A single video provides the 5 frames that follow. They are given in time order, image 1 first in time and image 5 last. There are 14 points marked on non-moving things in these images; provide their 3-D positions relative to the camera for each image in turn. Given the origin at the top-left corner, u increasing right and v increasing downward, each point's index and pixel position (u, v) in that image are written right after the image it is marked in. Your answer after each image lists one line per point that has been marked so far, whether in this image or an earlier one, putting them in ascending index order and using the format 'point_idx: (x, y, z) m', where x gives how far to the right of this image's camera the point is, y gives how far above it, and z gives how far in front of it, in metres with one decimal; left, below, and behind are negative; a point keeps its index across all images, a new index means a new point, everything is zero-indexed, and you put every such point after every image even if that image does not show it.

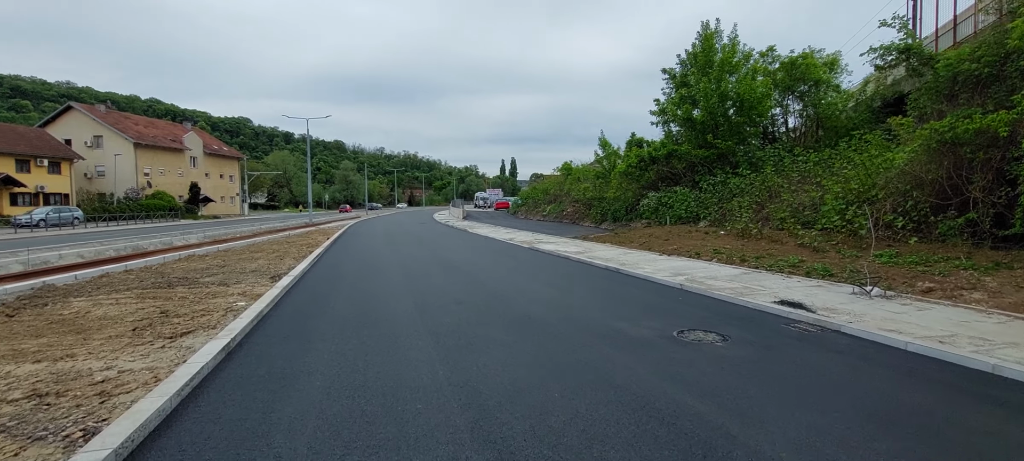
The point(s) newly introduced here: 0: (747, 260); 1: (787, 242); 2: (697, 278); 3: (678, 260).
0: (+6.0, -0.7, +12.6) m
1: (+7.7, -0.3, +13.9) m
2: (+4.0, -1.0, +10.8) m
3: (+4.5, -0.8, +13.4) m
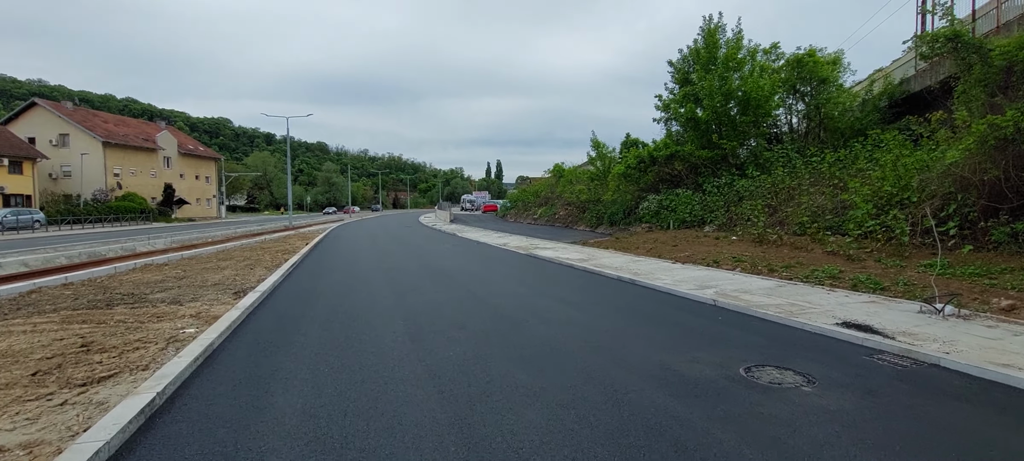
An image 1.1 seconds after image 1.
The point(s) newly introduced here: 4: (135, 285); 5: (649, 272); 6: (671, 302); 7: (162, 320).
0: (+6.1, -0.9, +11.4) m
1: (+7.7, -0.5, +12.7) m
2: (+4.1, -1.2, +9.4) m
3: (+4.5, -1.0, +12.0) m
4: (-7.9, -1.1, +10.4) m
5: (+3.4, -1.0, +12.4) m
6: (+2.9, -1.3, +9.1) m
7: (-5.1, -1.3, +7.3) m
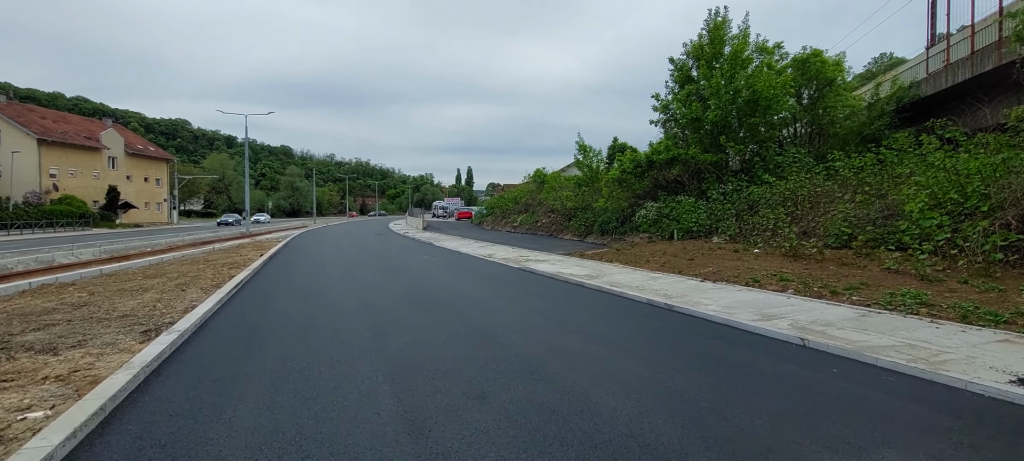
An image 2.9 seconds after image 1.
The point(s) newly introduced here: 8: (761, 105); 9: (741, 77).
0: (+6.2, -1.1, +9.4) m
1: (+7.8, -0.8, +10.9) m
2: (+4.4, -1.4, +7.3) m
3: (+4.6, -1.2, +10.0) m
4: (-7.7, -1.3, +7.5) m
5: (+3.5, -1.3, +10.3) m
6: (+3.2, -1.5, +6.9) m
7: (-4.7, -1.5, +4.6) m
8: (+9.9, +5.0, +19.6) m
9: (+9.1, +6.1, +19.7) m
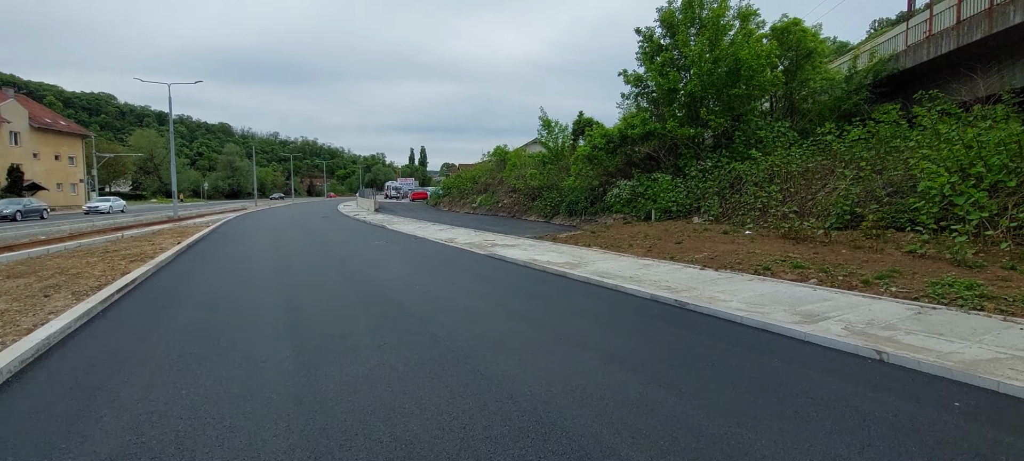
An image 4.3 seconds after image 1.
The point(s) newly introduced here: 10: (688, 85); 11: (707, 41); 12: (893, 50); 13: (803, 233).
0: (+5.8, -0.8, +8.0) m
1: (+7.3, -0.4, +9.6) m
2: (+4.2, -1.2, +5.8) m
3: (+4.2, -0.9, +8.5) m
4: (-7.8, -1.2, +4.9) m
5: (+3.0, -1.0, +8.7) m
6: (+3.1, -1.3, +5.3) m
7: (-4.6, -1.4, +2.3) m
8: (+8.5, +5.7, +18.2) m
9: (+7.7, +6.8, +18.3) m
10: (+6.6, +5.5, +18.7) m
11: (+7.3, +7.1, +18.7) m
12: (+15.1, +7.2, +19.6) m
13: (+6.8, -0.1, +11.6) m
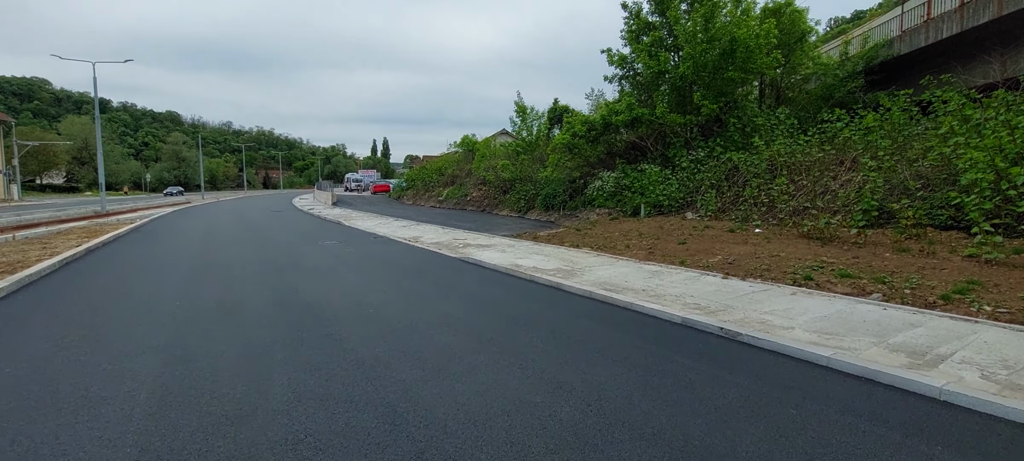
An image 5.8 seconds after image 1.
0: (+5.7, -0.8, +6.4) m
1: (+7.0, -0.4, +8.1) m
2: (+4.2, -1.2, +4.1) m
3: (+4.0, -0.9, +6.7) m
4: (-7.7, -1.3, +2.4) m
5: (+2.8, -1.0, +6.9) m
6: (+3.1, -1.4, +3.5) m
7: (-4.3, -1.6, 0.0) m
8: (+7.6, +5.8, +16.7) m
9: (+6.8, +7.0, +16.7) m
10: (+5.7, +5.6, +17.0) m
11: (+6.3, +7.2, +17.0) m
12: (+14.1, +7.4, +18.5) m
13: (+6.4, 0.0, +10.1) m
